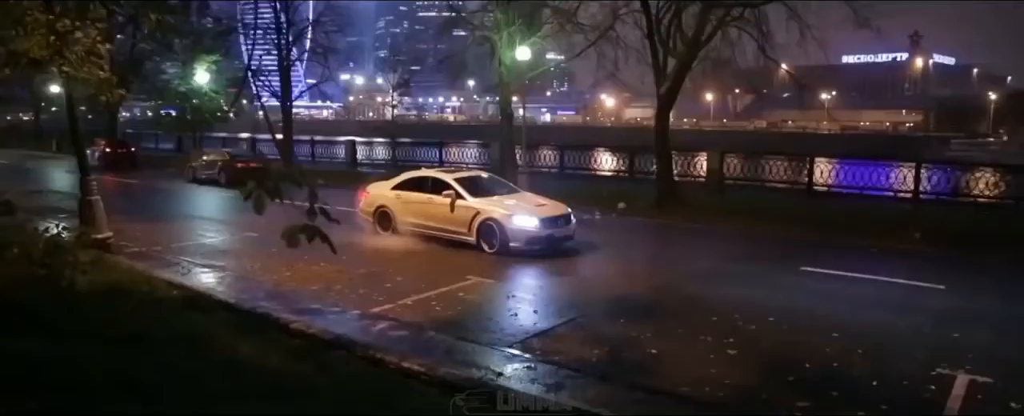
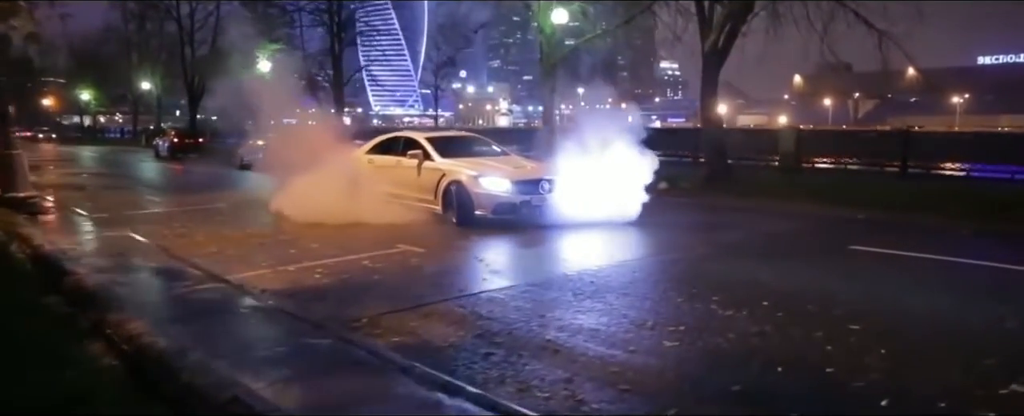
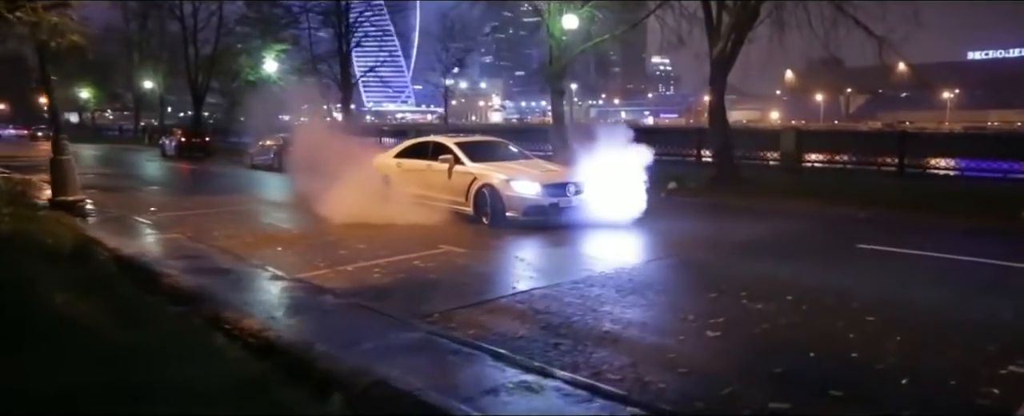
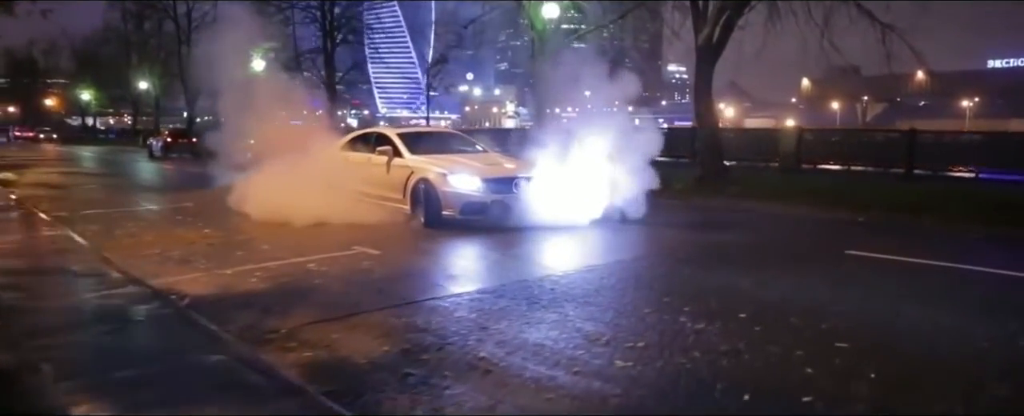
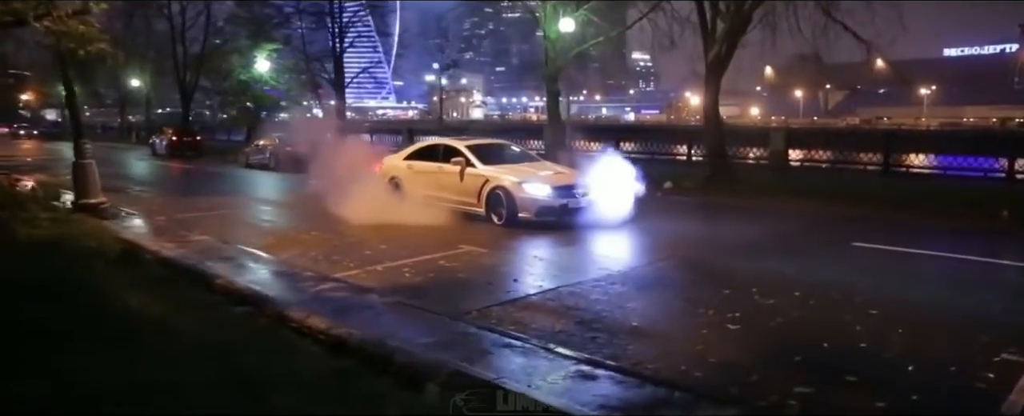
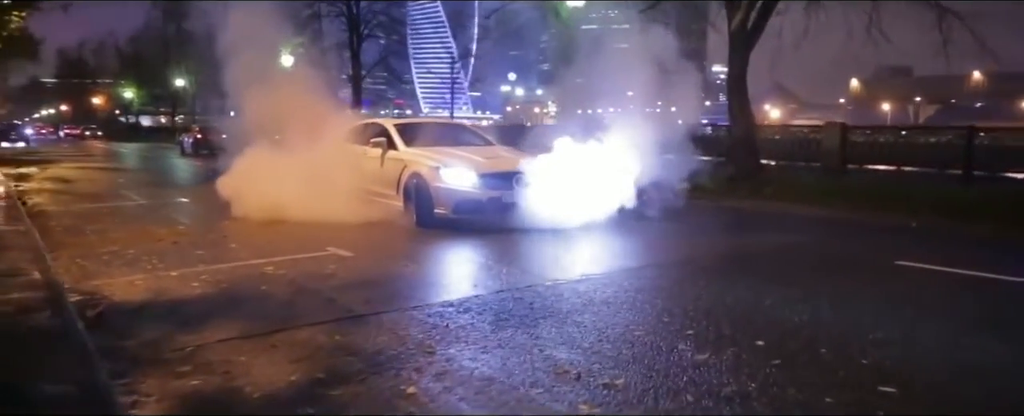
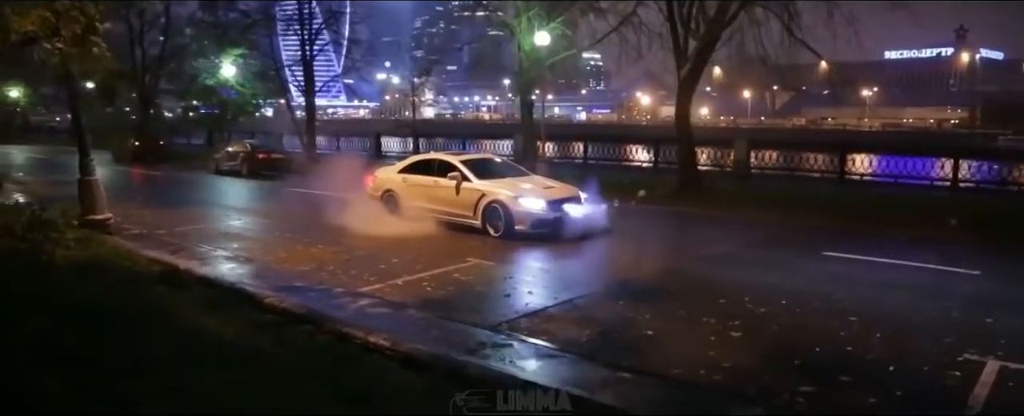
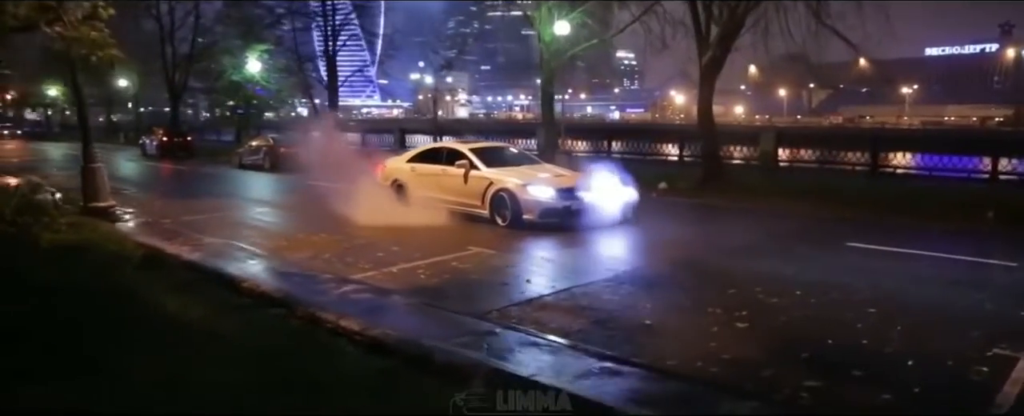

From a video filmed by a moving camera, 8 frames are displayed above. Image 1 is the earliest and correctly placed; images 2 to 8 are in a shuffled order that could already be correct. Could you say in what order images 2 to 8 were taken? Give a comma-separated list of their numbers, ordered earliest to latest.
7, 8, 5, 3, 2, 4, 6
